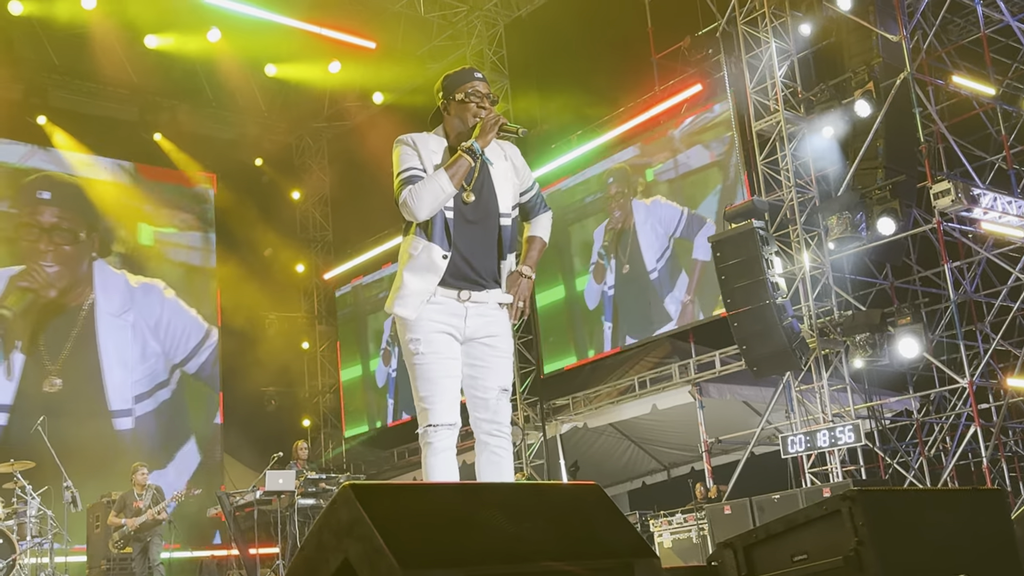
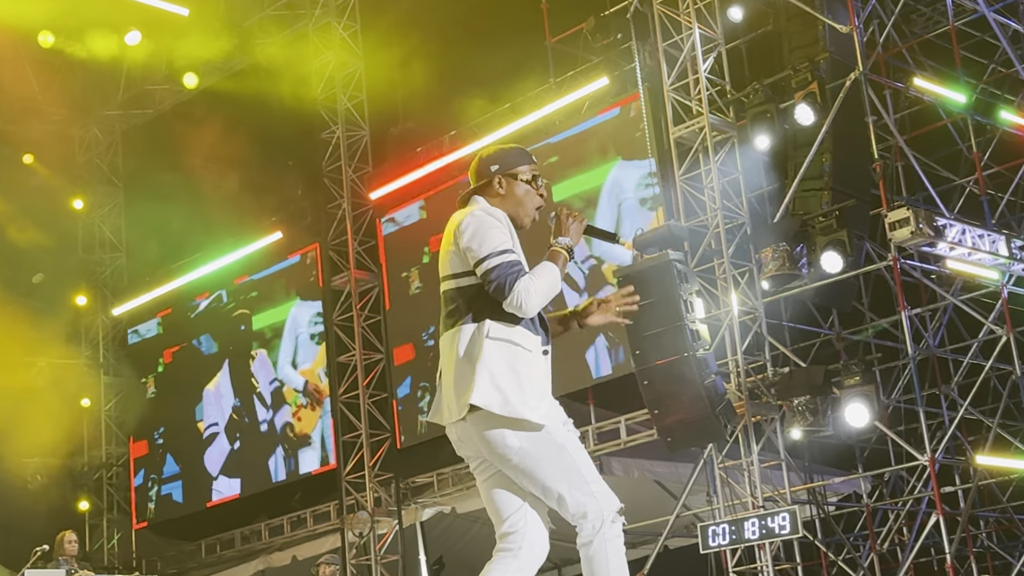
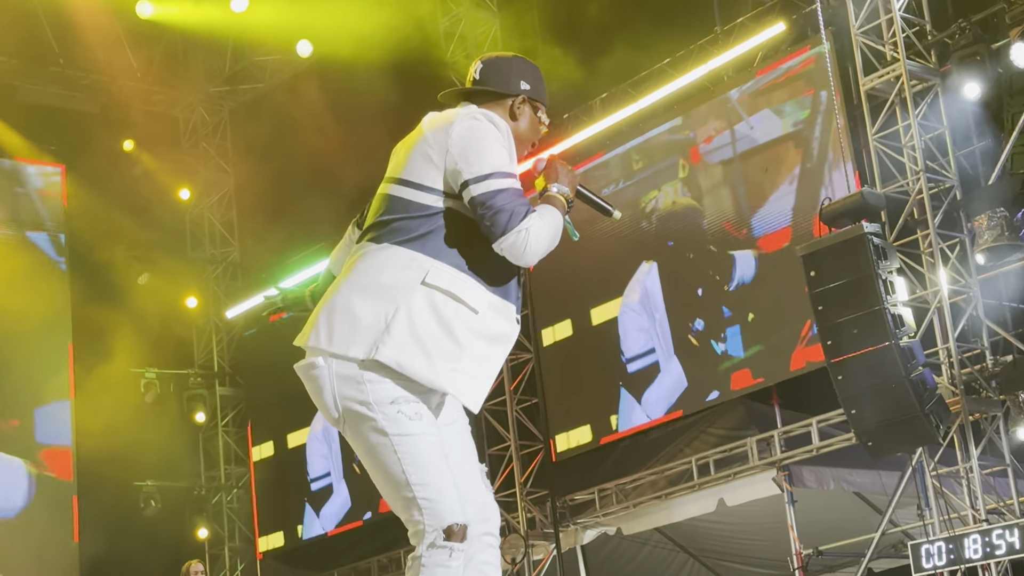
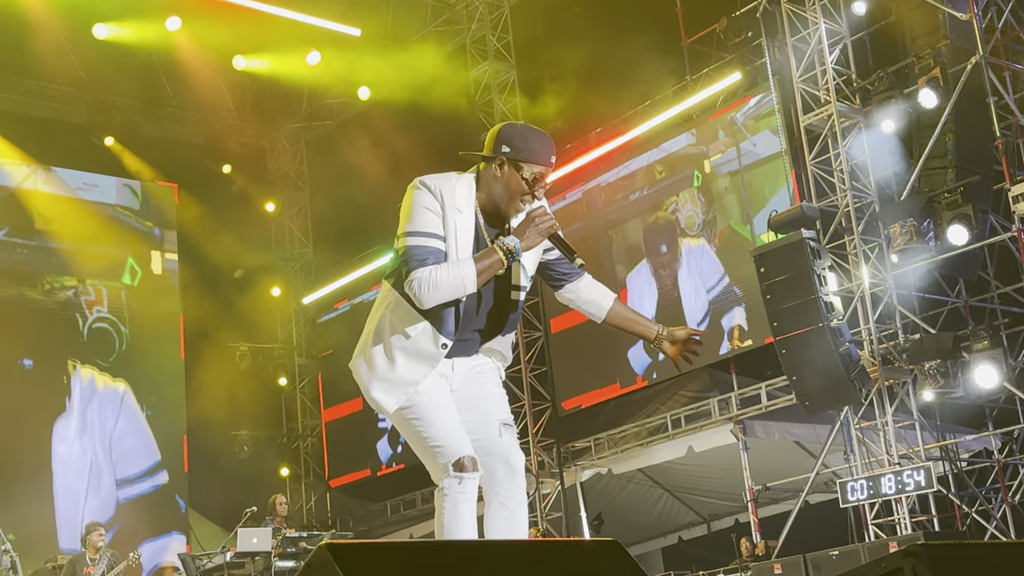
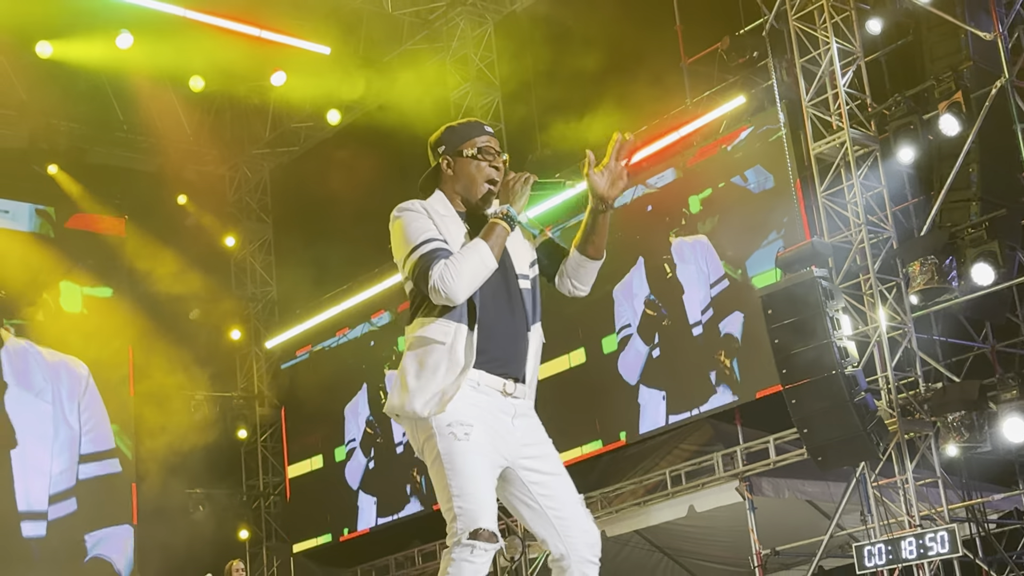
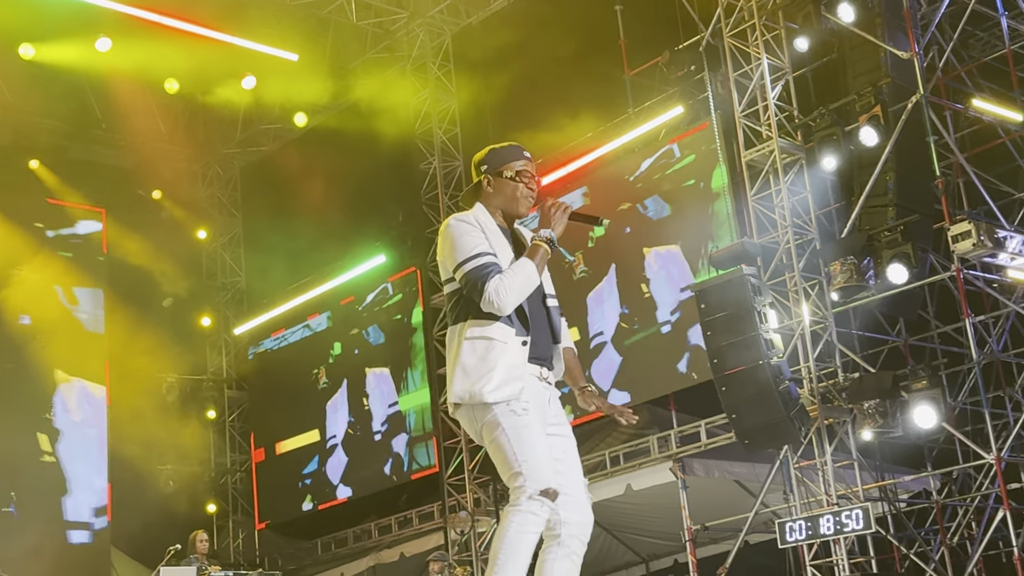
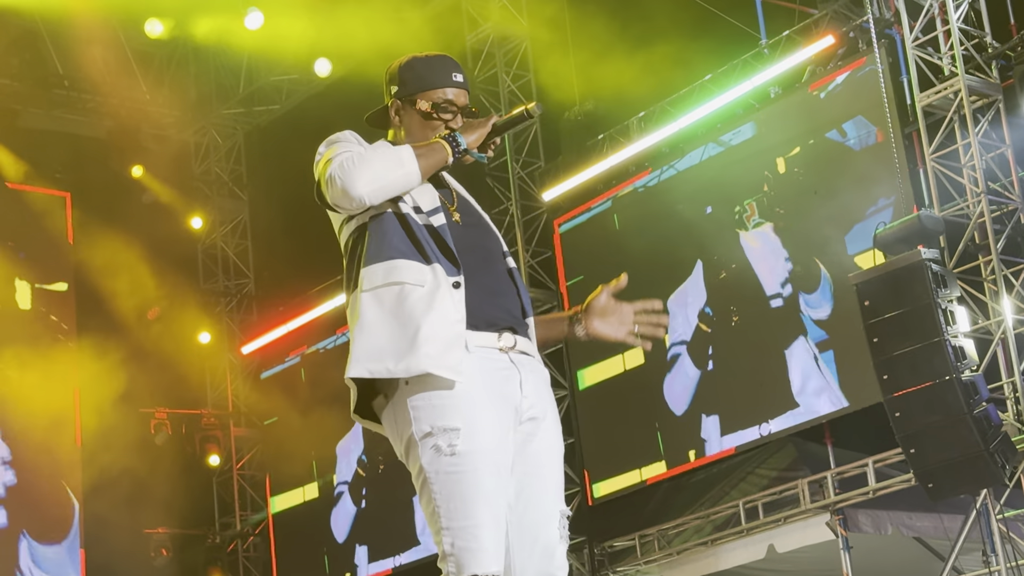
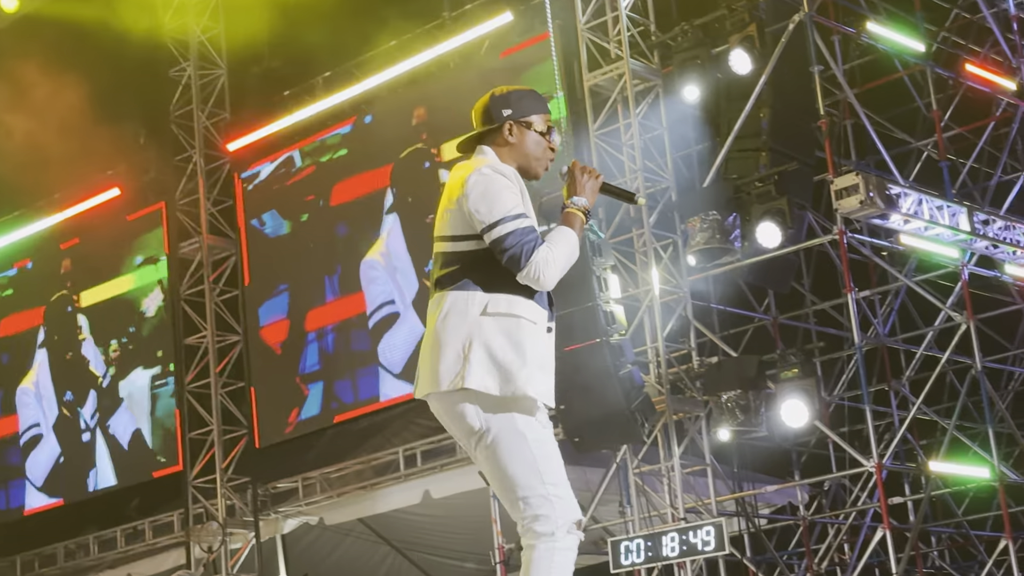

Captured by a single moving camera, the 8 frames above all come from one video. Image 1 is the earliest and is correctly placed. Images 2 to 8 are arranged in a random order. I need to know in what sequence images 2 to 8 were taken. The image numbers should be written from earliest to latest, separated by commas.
4, 3, 7, 5, 6, 2, 8
